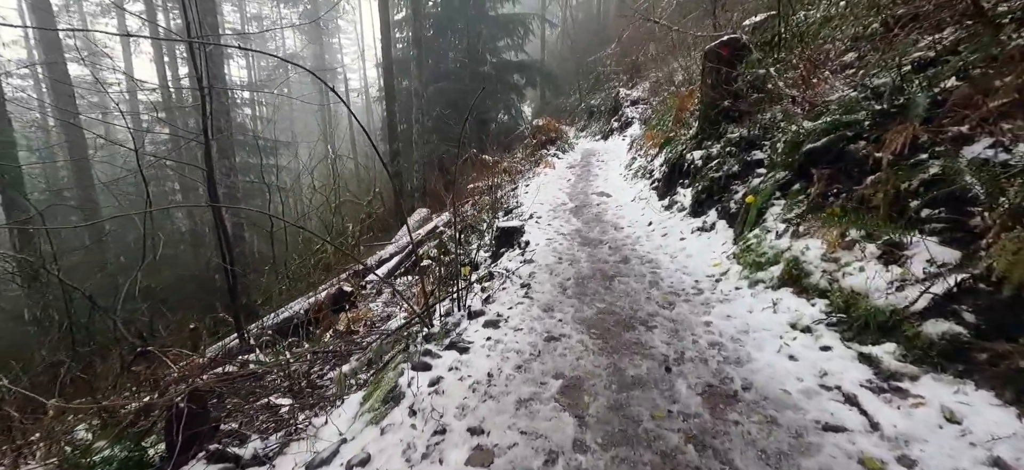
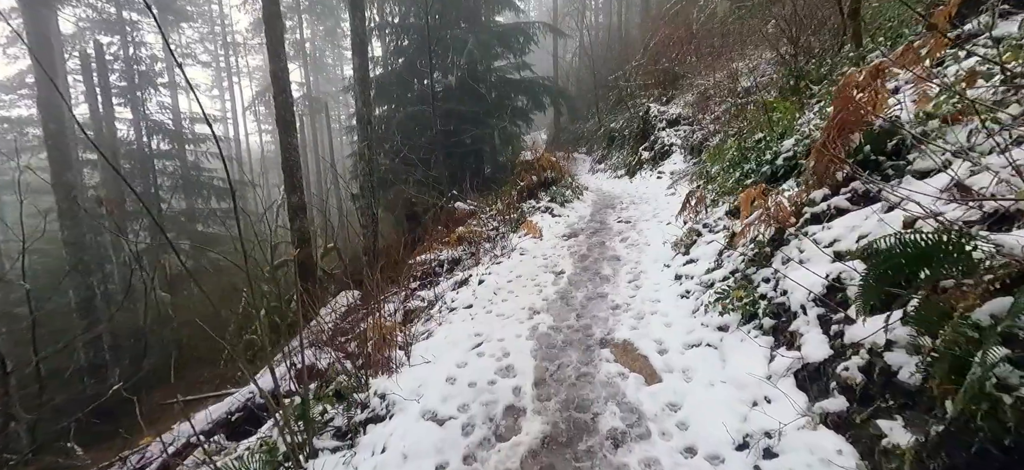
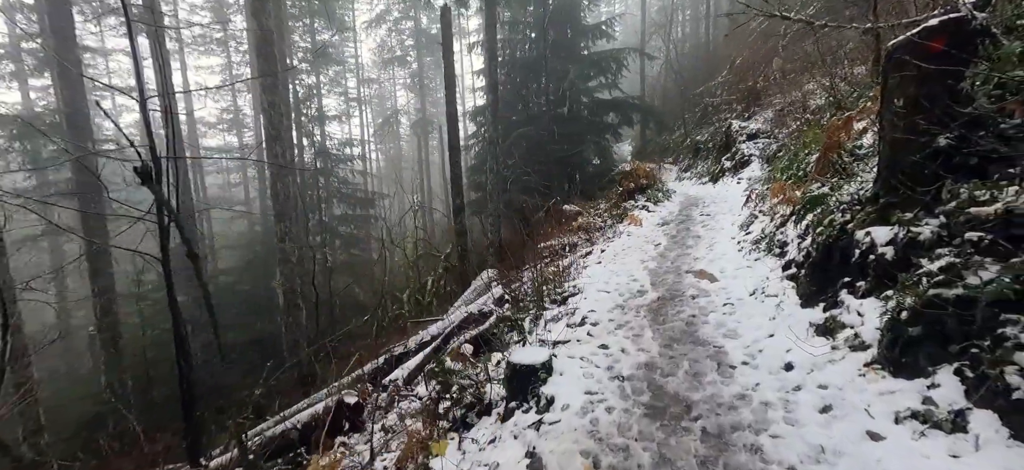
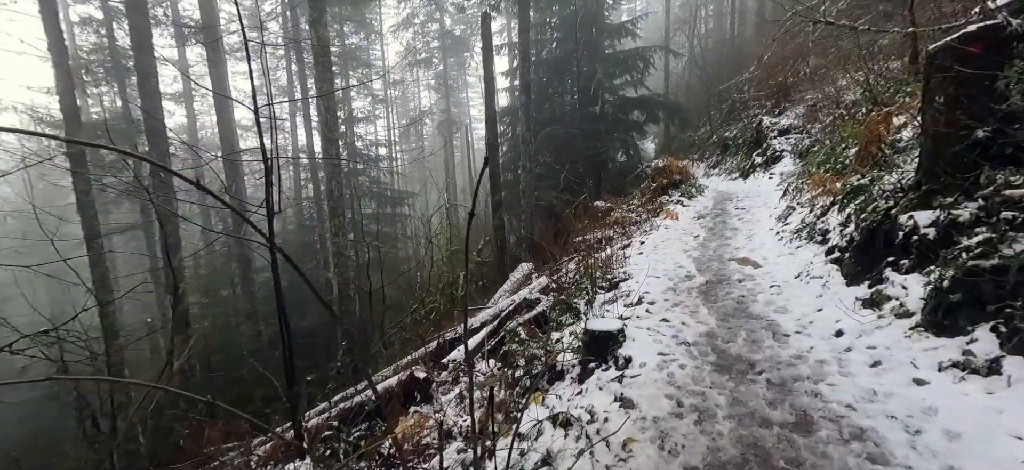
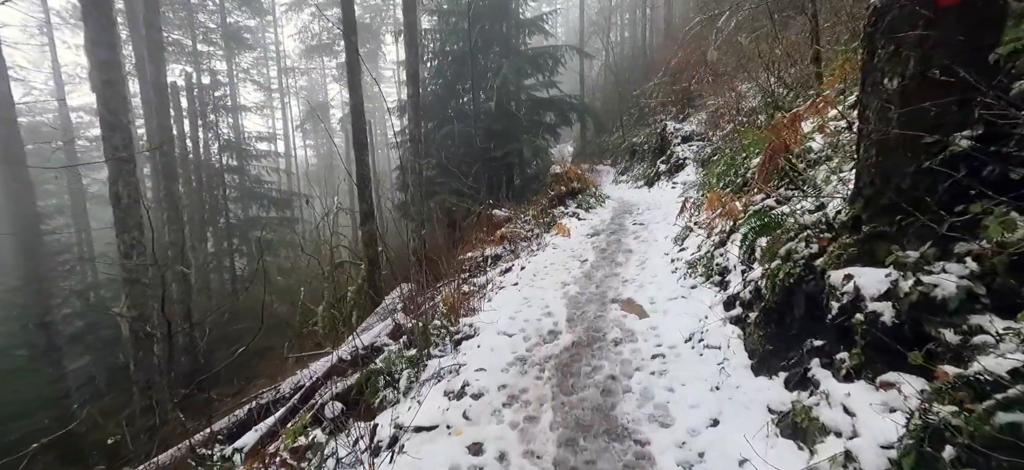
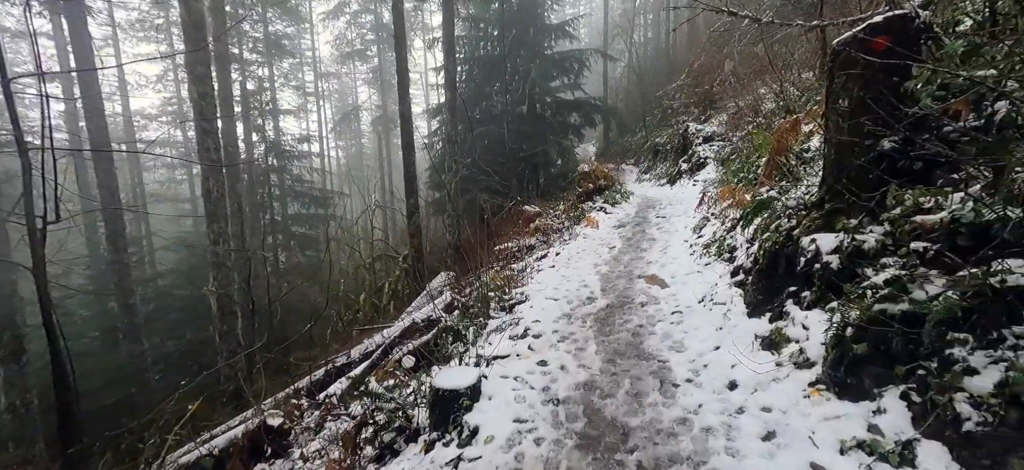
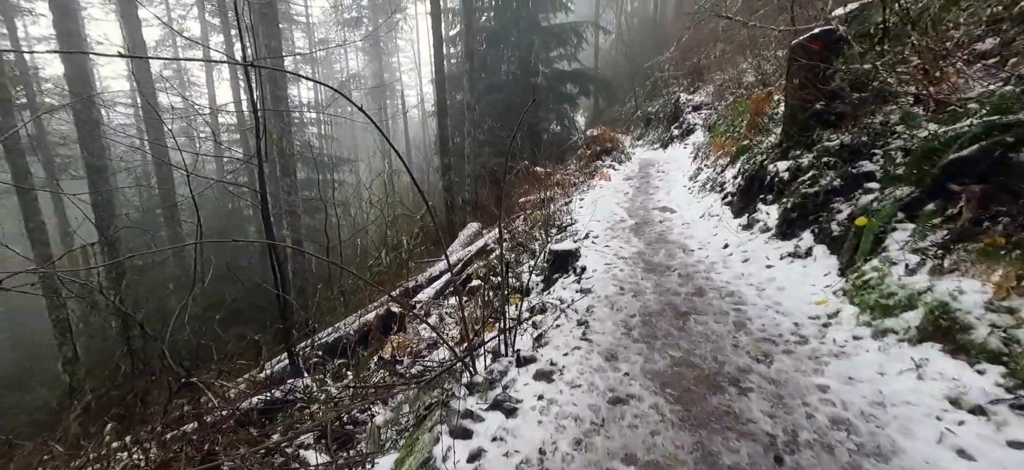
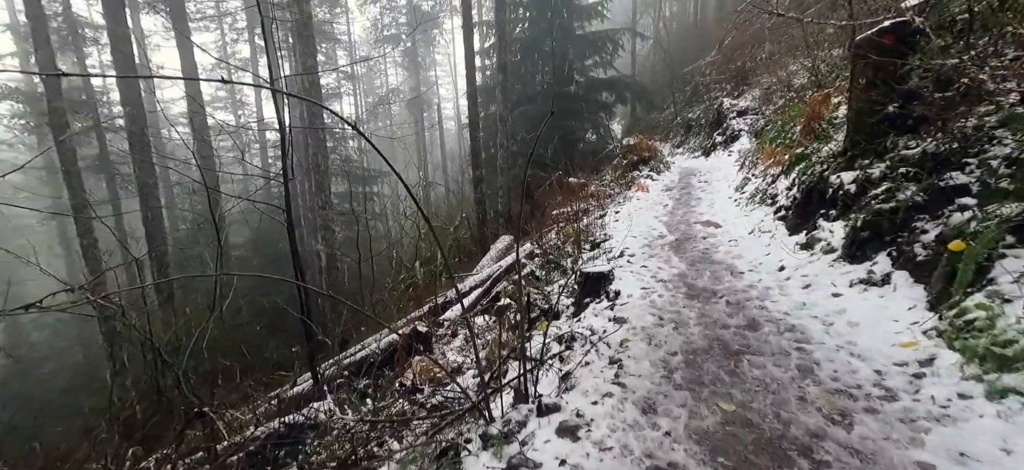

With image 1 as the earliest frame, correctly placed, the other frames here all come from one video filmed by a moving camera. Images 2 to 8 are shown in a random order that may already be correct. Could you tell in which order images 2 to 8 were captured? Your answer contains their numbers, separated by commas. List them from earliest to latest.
7, 8, 4, 3, 6, 5, 2
